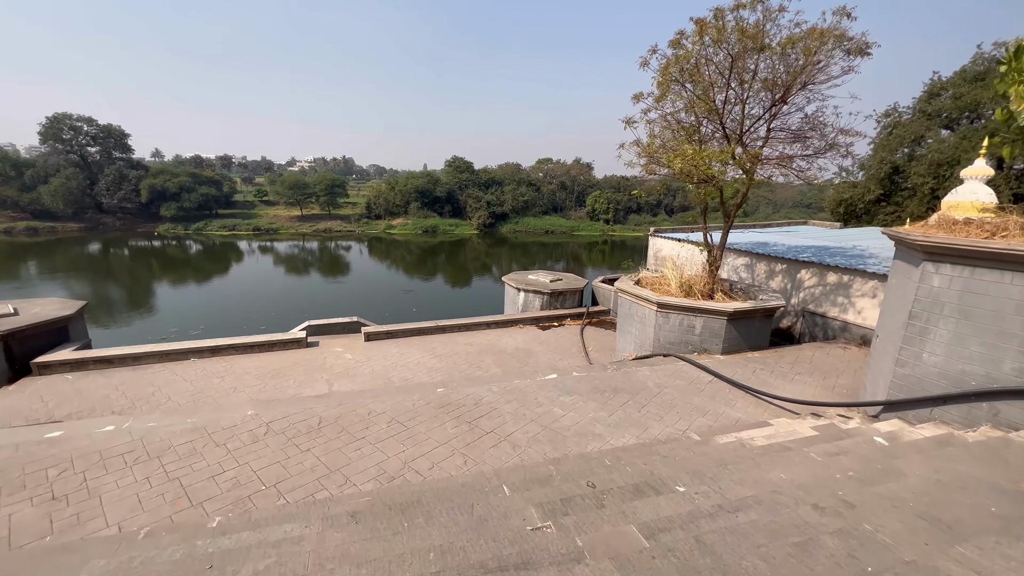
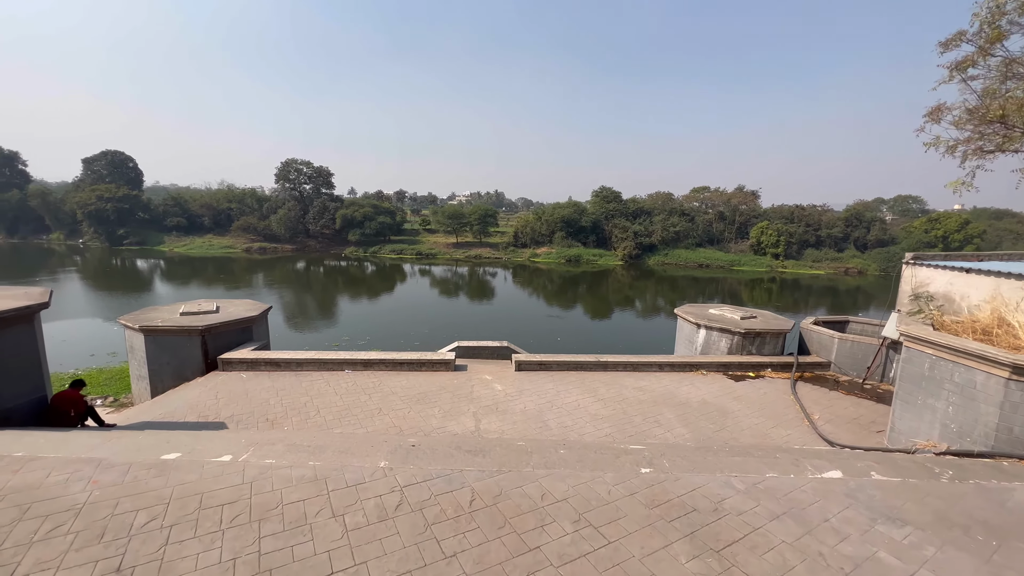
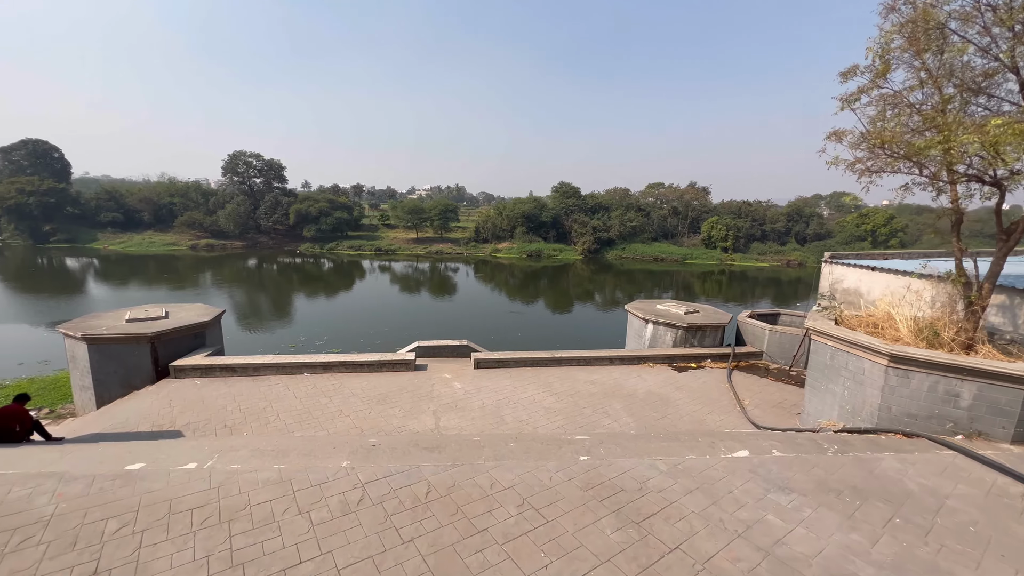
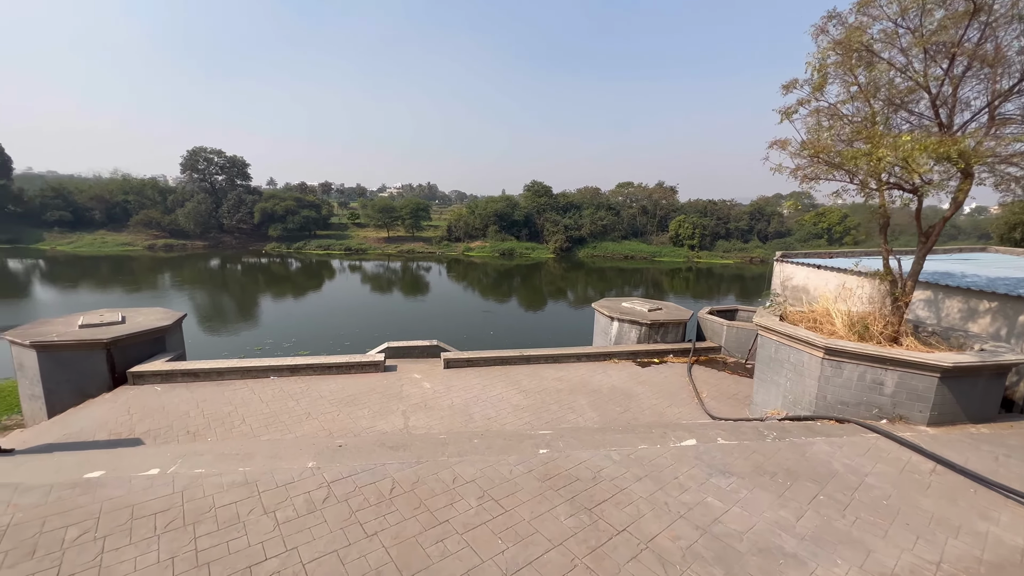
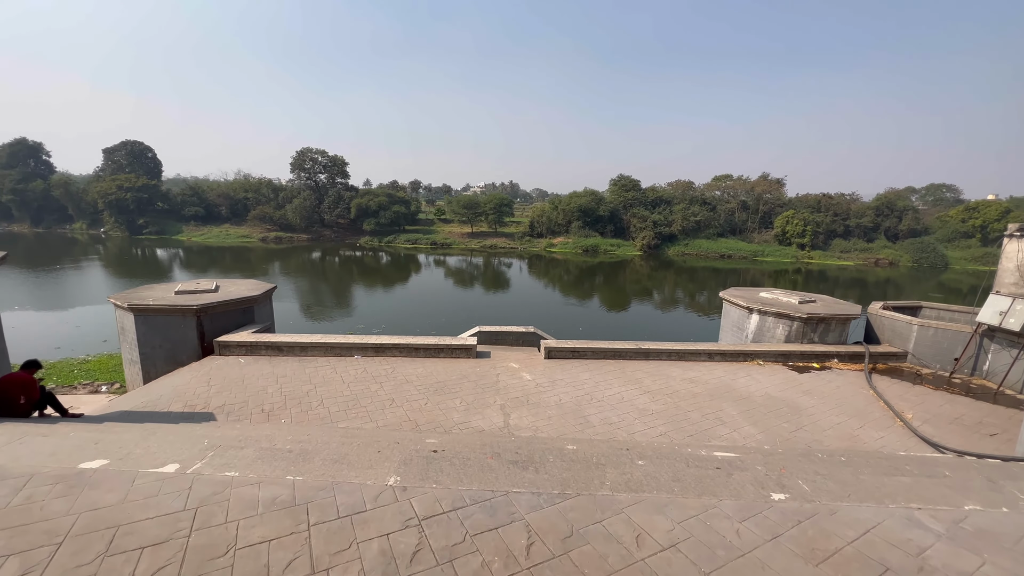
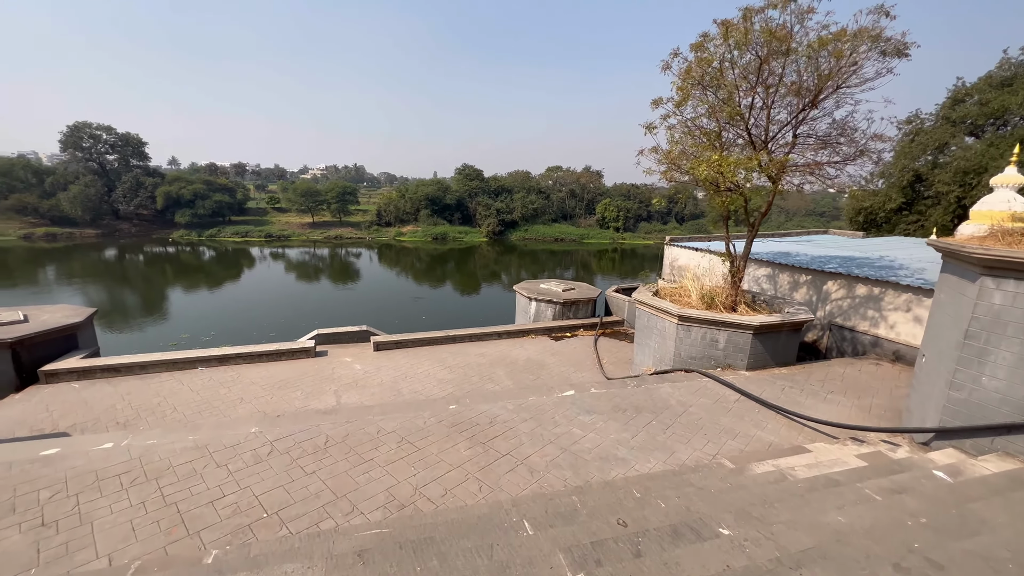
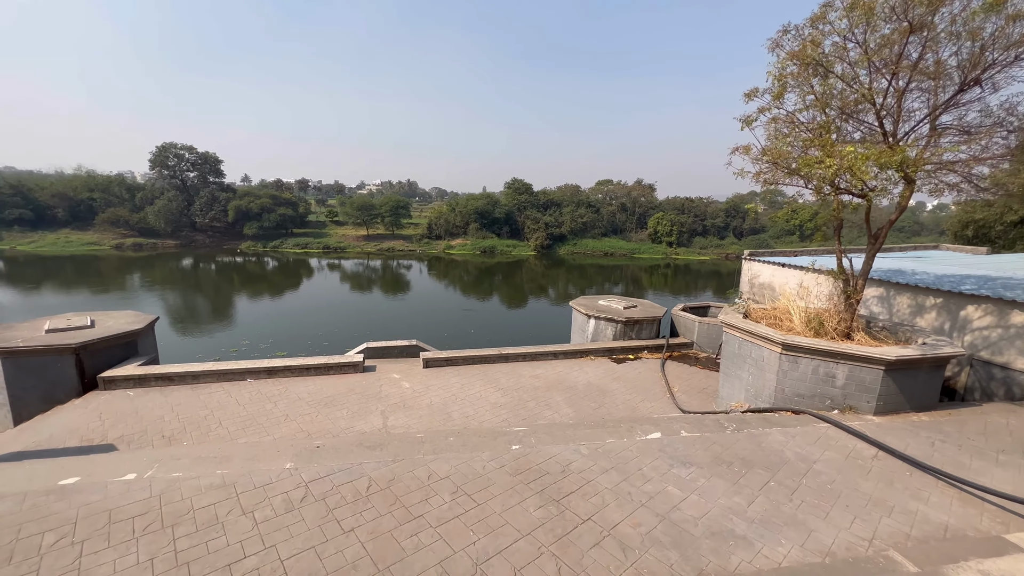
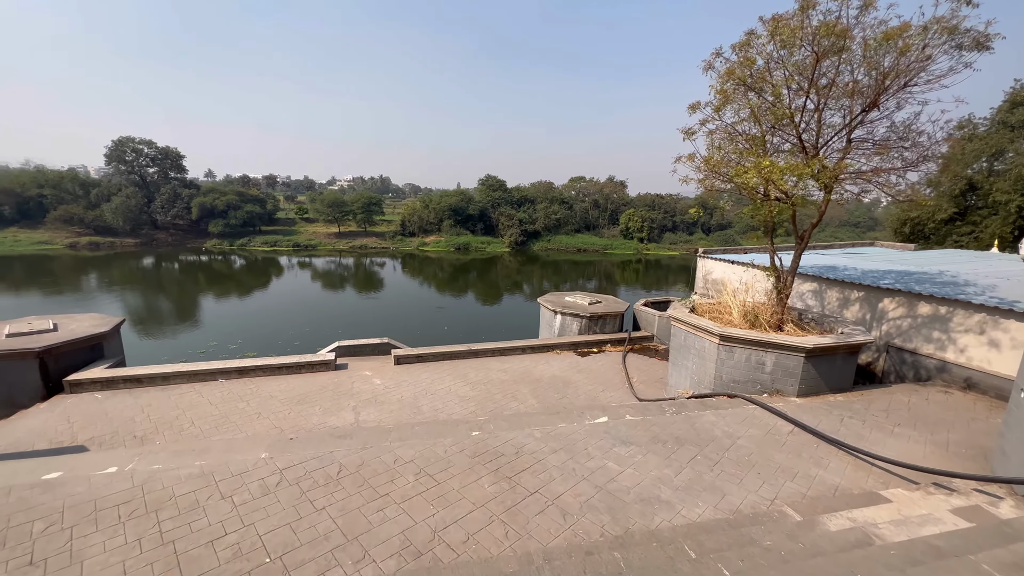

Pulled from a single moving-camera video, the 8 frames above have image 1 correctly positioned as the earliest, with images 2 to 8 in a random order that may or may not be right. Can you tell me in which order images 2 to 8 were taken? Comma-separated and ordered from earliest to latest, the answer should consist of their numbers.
6, 8, 7, 4, 3, 2, 5
